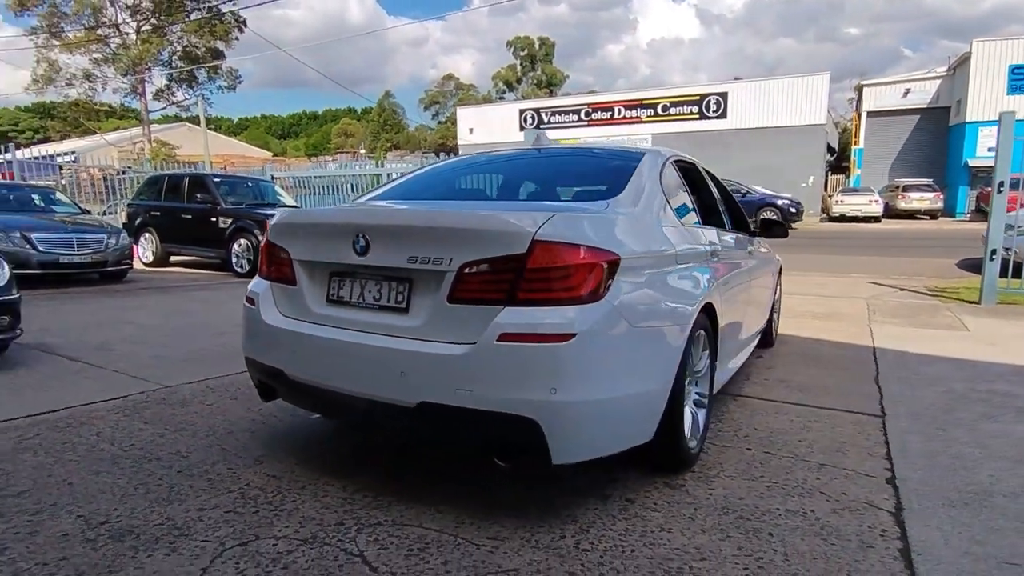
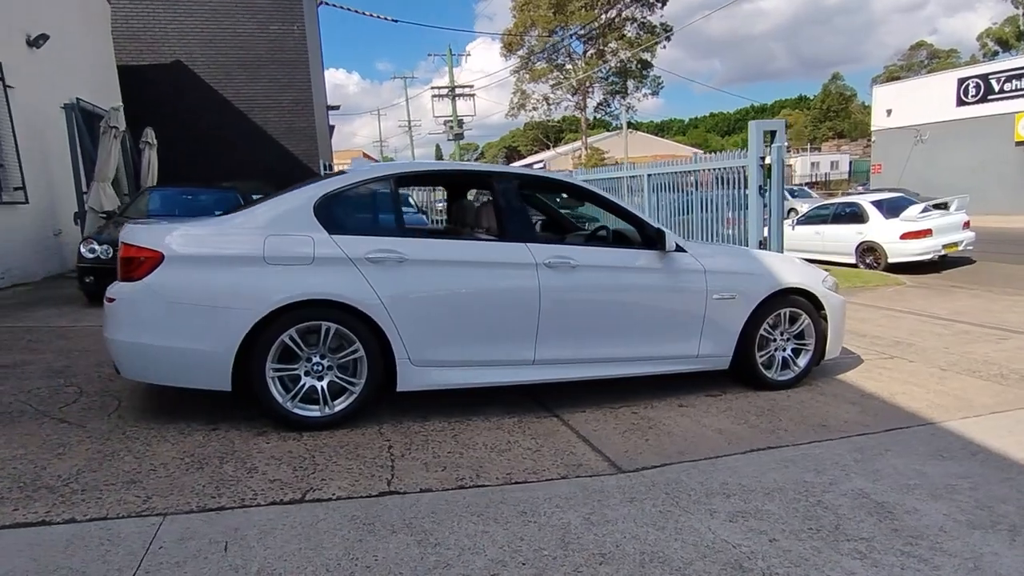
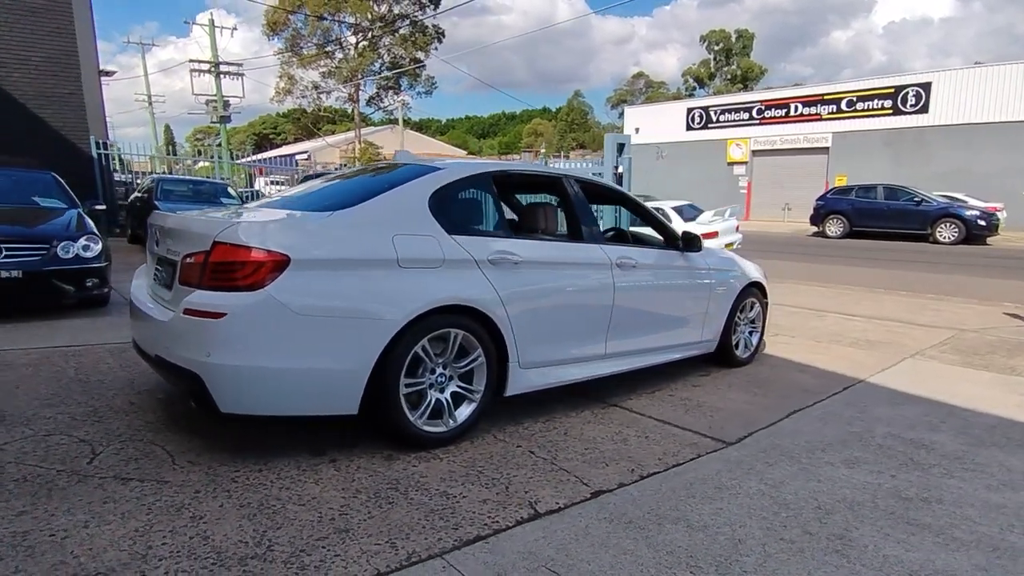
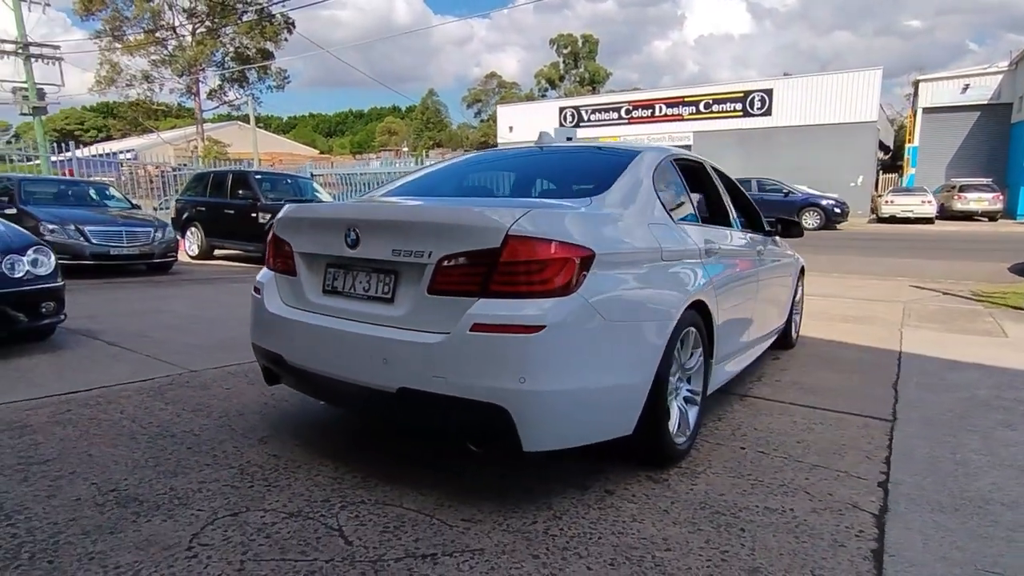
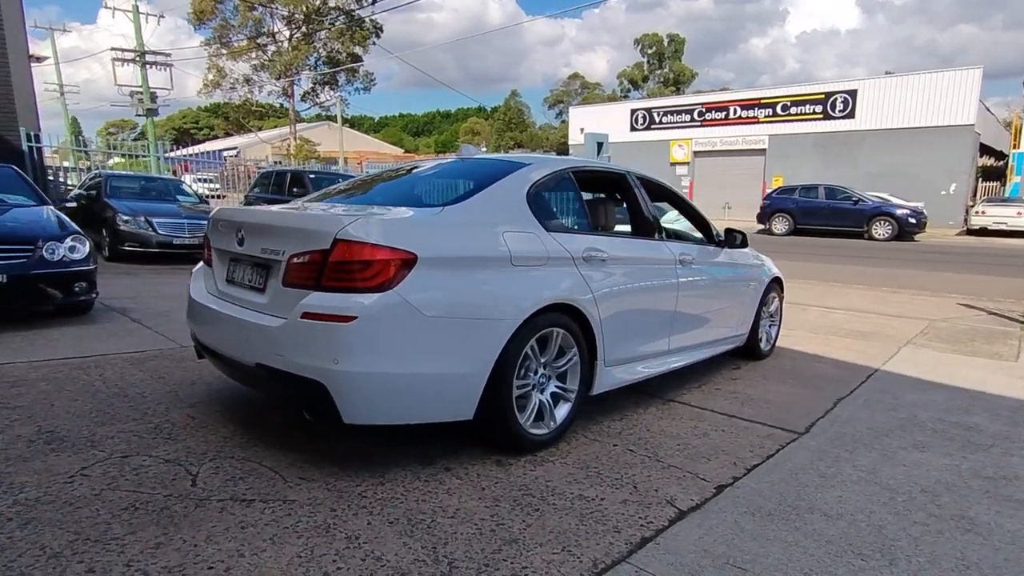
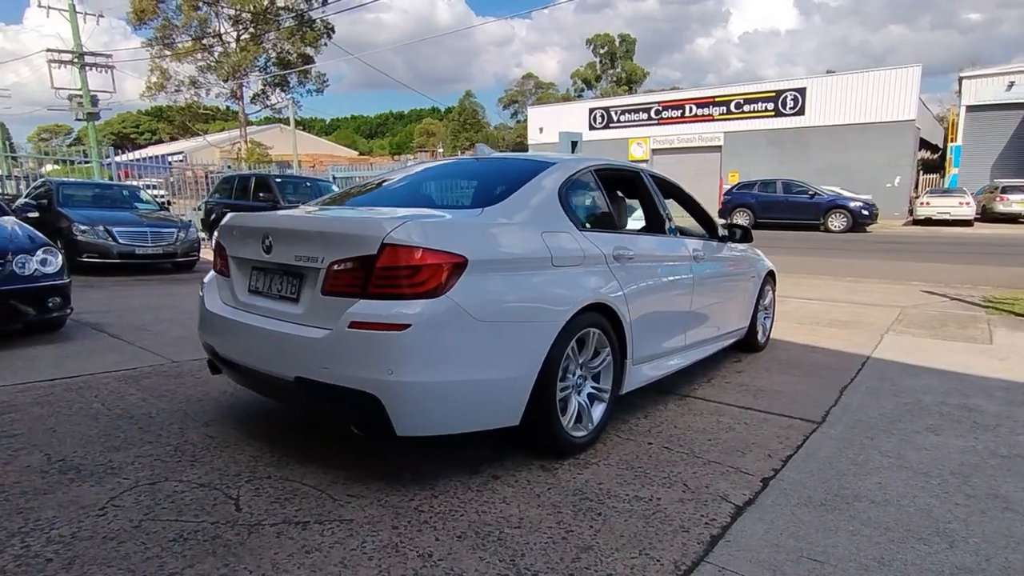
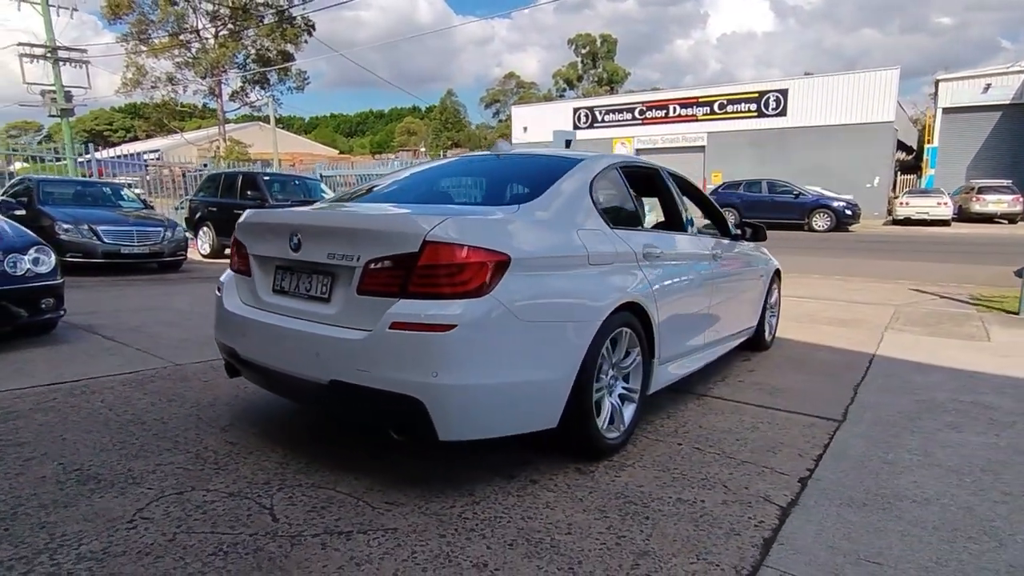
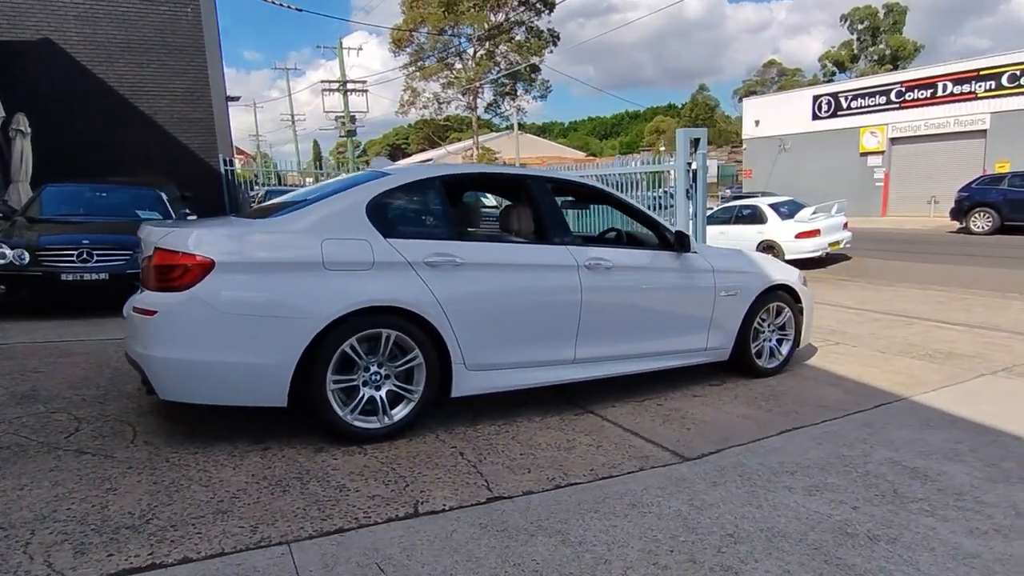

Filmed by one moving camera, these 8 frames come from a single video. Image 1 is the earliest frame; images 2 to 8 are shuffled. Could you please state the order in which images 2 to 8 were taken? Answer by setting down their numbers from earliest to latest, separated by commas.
4, 7, 6, 5, 3, 8, 2
